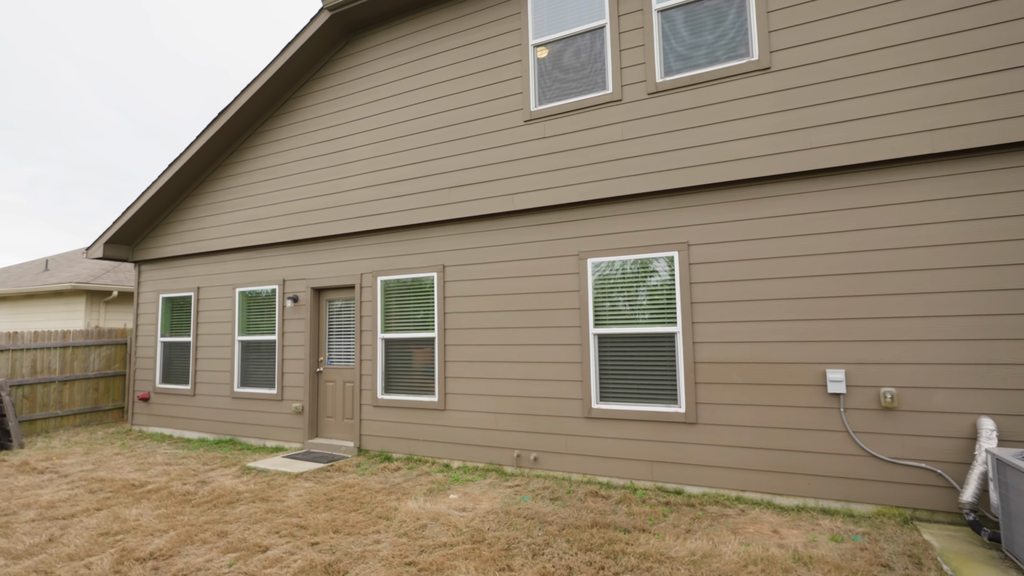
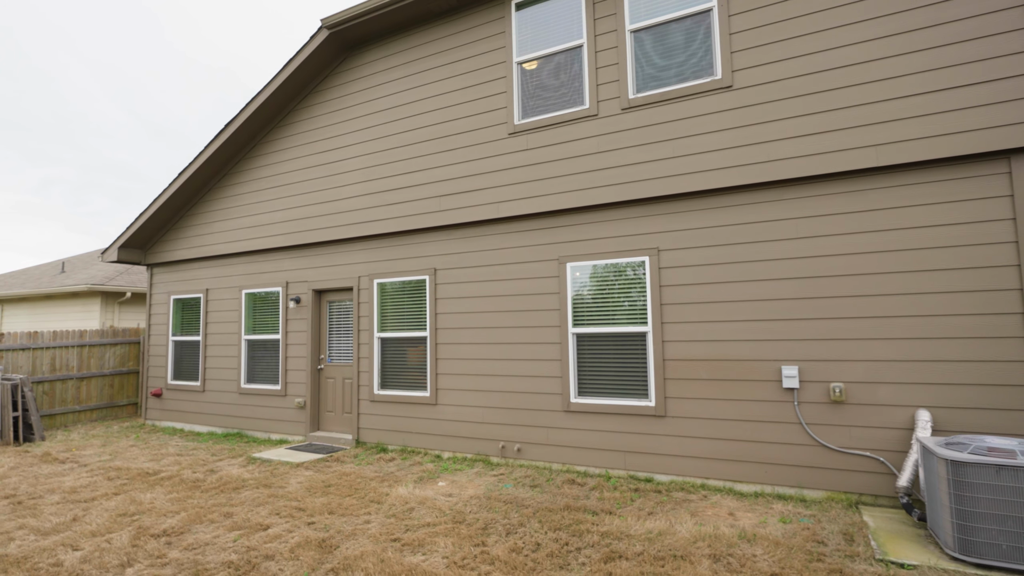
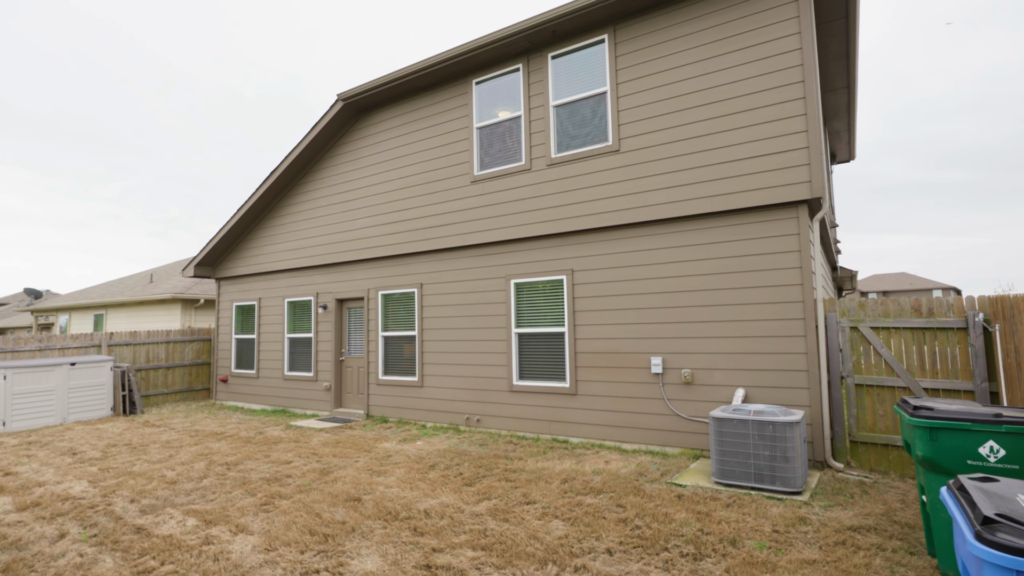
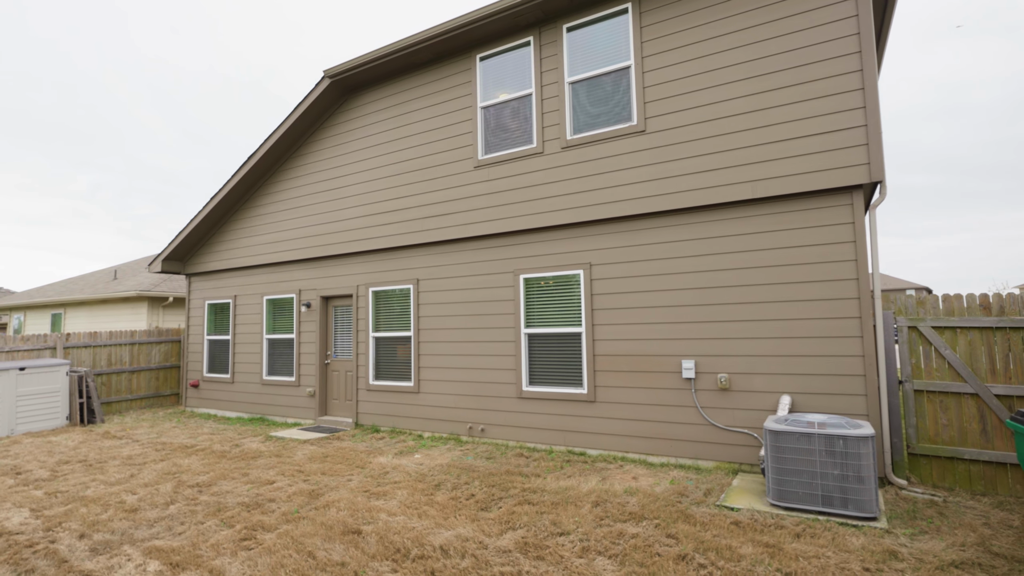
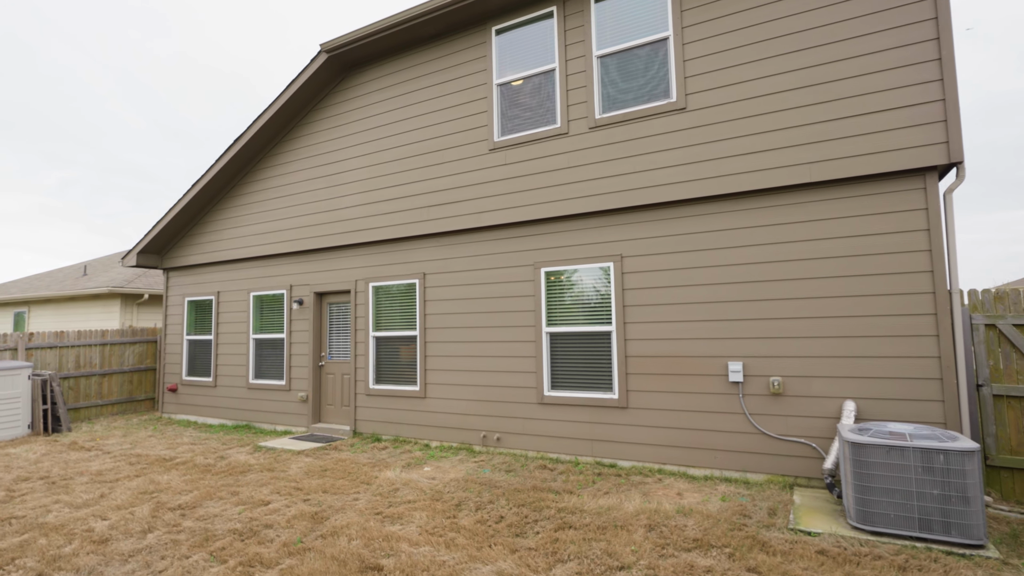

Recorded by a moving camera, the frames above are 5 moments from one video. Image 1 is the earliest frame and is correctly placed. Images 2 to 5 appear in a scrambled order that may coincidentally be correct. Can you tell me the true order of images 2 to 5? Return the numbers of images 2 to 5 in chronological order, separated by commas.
2, 5, 4, 3
